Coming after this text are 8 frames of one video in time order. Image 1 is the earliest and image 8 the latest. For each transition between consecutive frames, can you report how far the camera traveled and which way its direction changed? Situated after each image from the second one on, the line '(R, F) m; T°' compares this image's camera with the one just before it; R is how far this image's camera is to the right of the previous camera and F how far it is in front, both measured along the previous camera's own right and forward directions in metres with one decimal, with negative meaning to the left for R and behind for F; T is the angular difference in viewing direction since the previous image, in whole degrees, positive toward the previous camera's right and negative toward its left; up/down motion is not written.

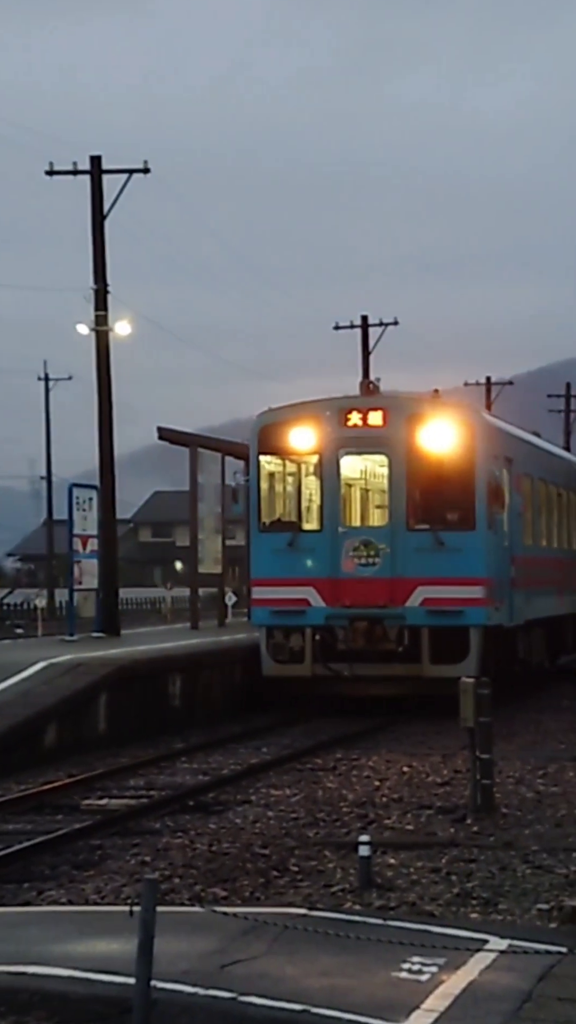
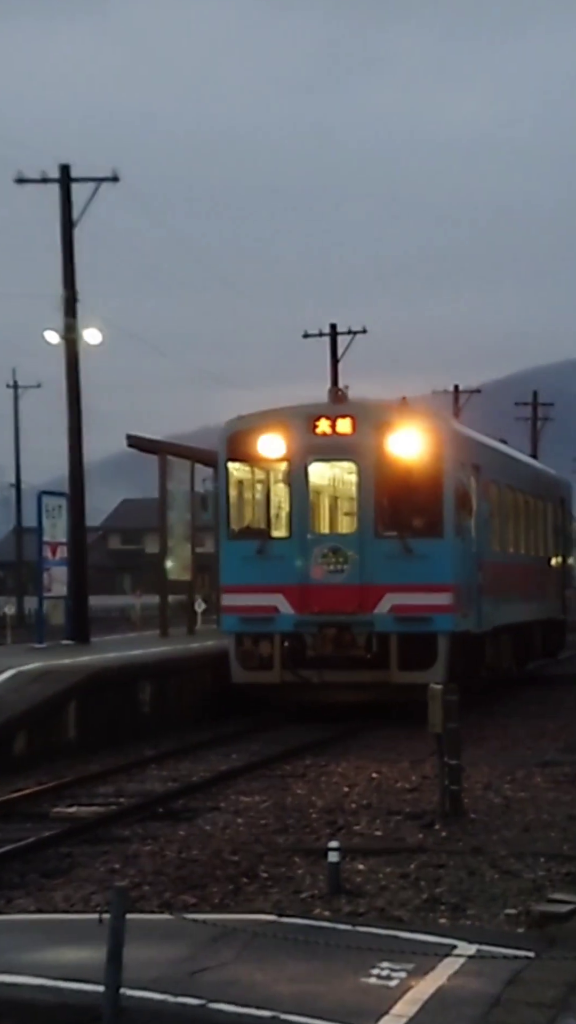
(0.0, 0.0) m; +1°
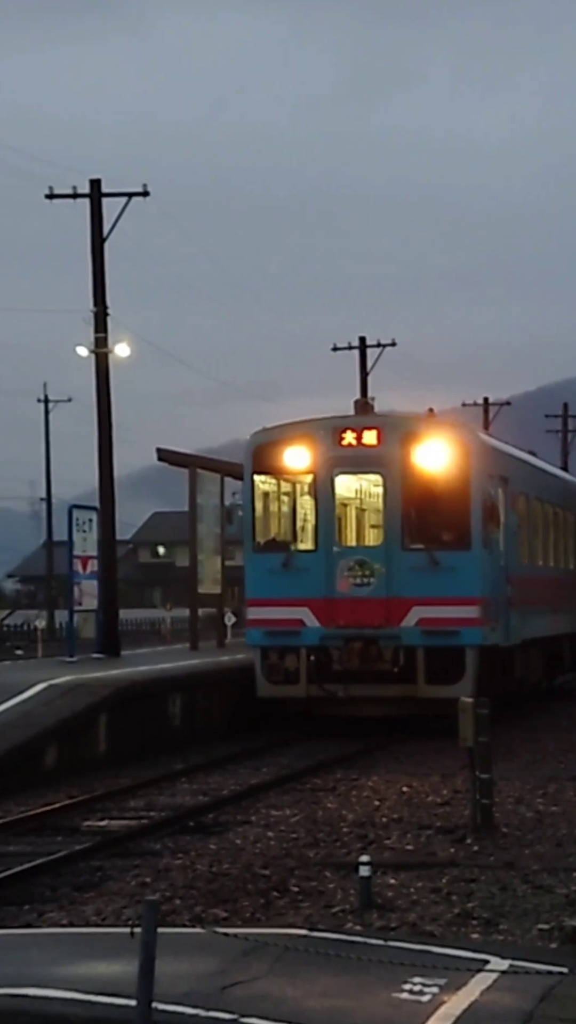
(0.0, 0.0) m; -1°
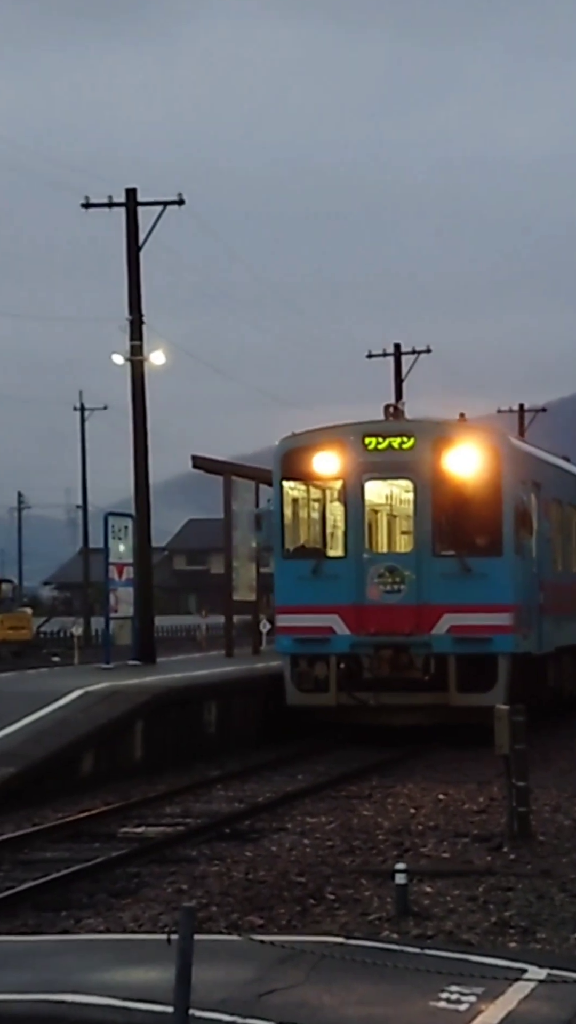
(0.0, 0.0) m; -1°
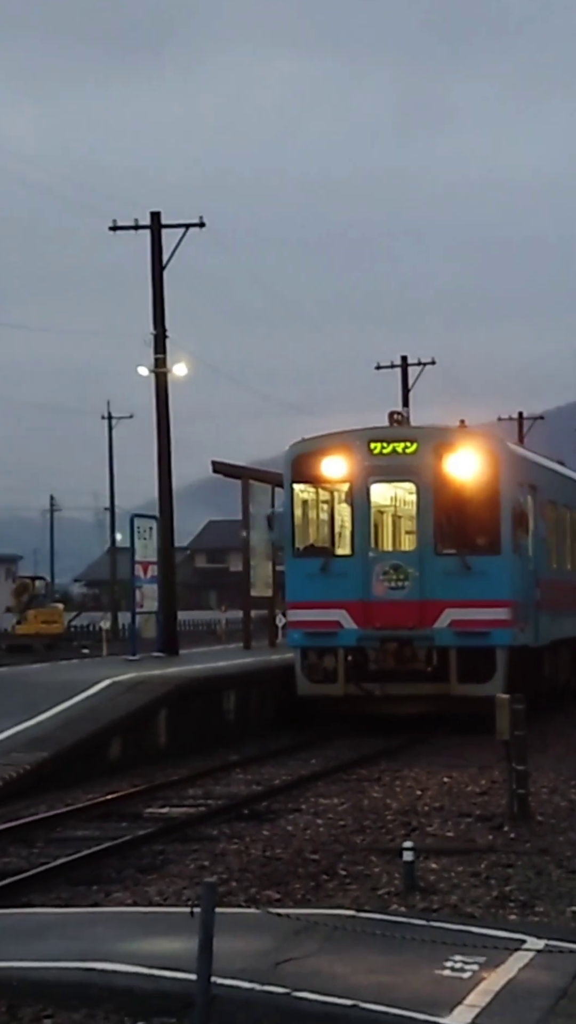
(0.0, -0.7) m; 0°
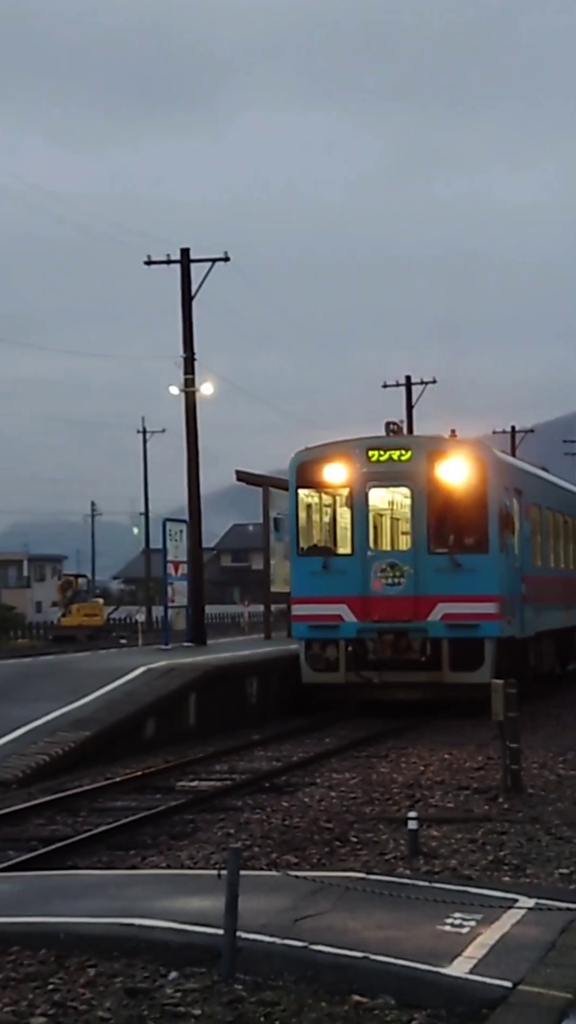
(0.0, -1.3) m; 0°
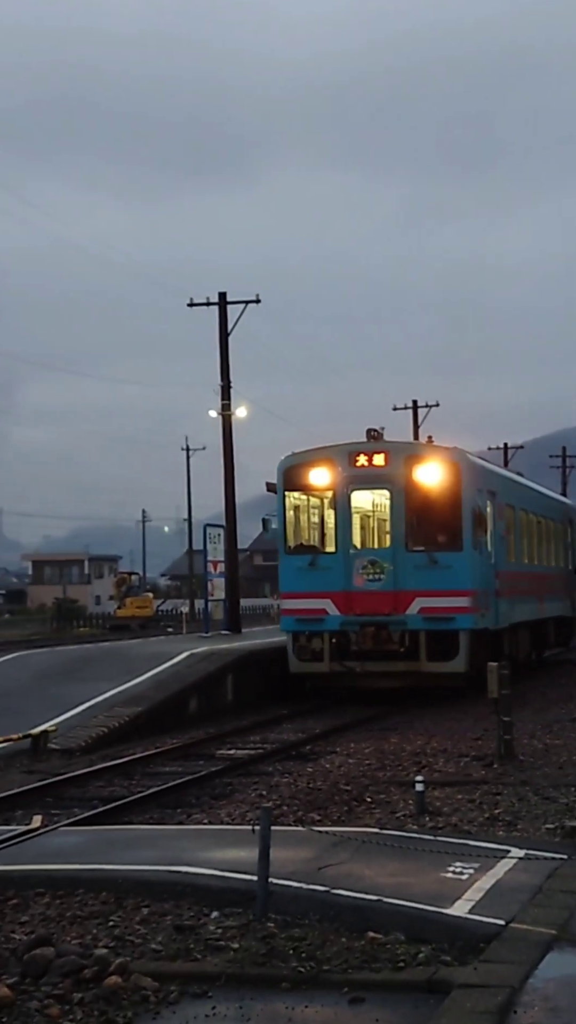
(-0.1, -2.0) m; 0°
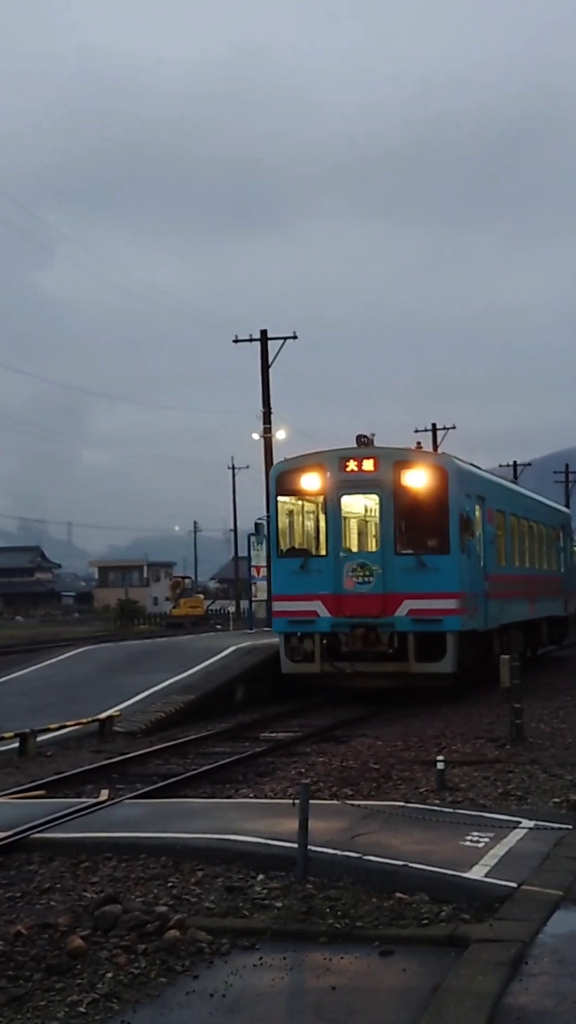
(-0.1, -1.8) m; 0°
